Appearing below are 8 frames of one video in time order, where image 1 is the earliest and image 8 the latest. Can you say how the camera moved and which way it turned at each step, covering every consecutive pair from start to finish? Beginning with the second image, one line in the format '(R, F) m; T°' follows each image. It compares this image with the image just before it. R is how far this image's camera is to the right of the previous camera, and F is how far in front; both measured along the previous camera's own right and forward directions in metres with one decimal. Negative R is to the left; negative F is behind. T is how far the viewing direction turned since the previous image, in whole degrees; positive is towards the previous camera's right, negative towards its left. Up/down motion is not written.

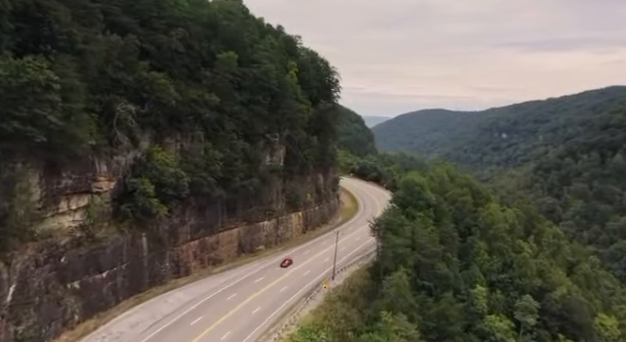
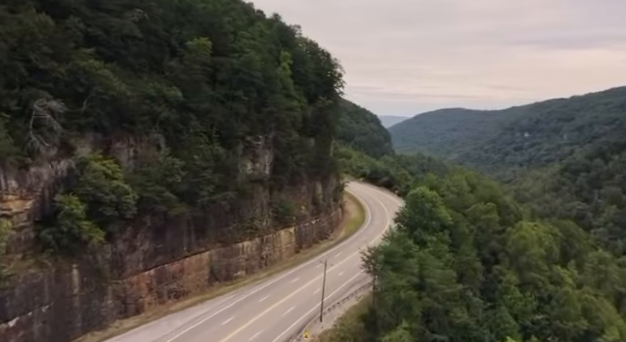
(+2.3, +8.4) m; -2°
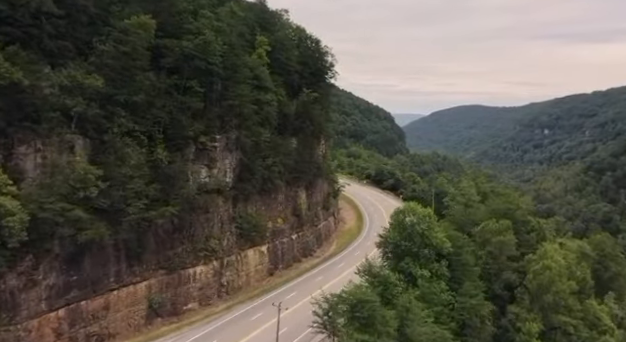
(+3.1, +8.0) m; -2°
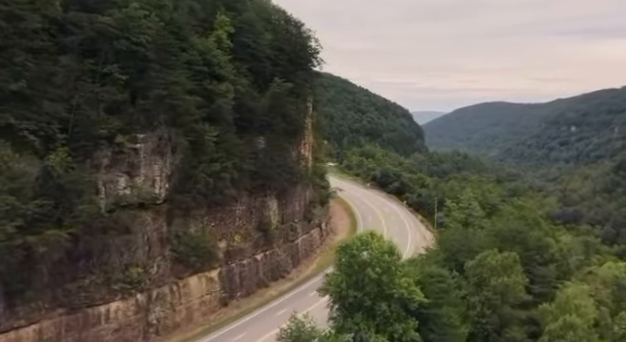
(+3.7, +7.7) m; -2°
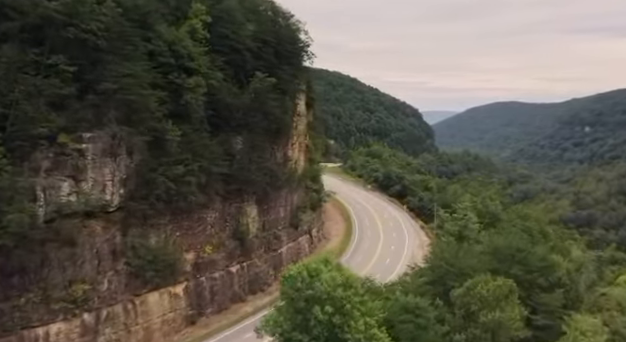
(+1.9, +3.4) m; -1°
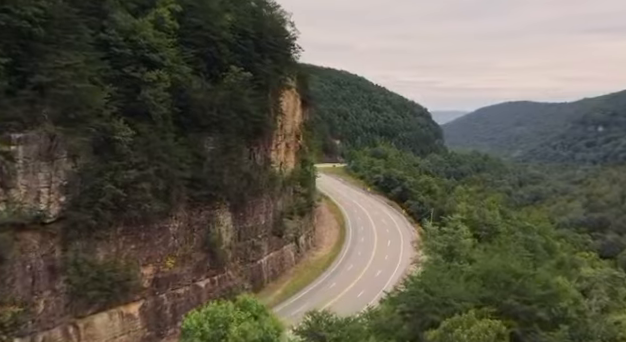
(+1.8, +3.3) m; -1°
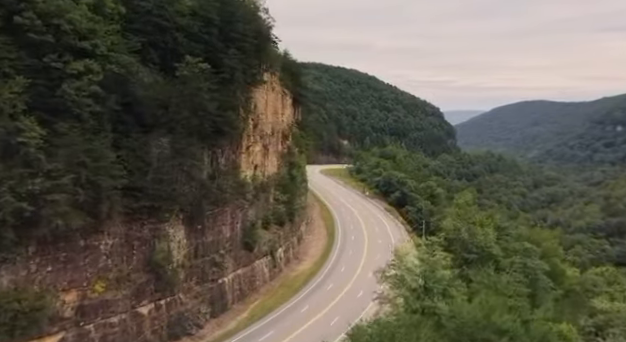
(+2.5, +4.3) m; -2°
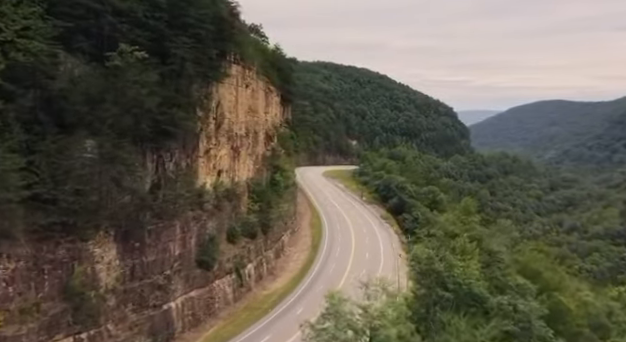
(+2.6, +4.3) m; -2°
